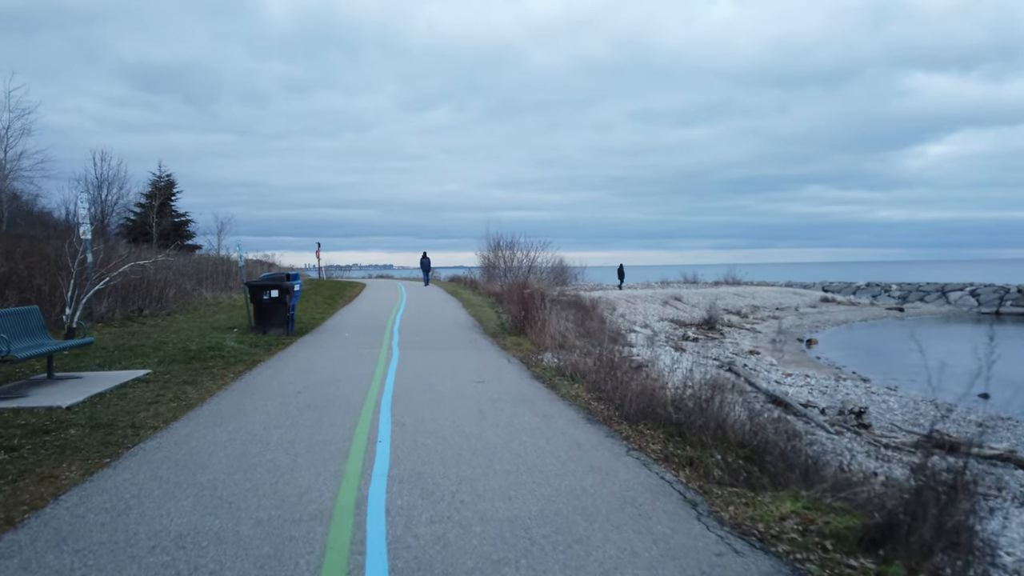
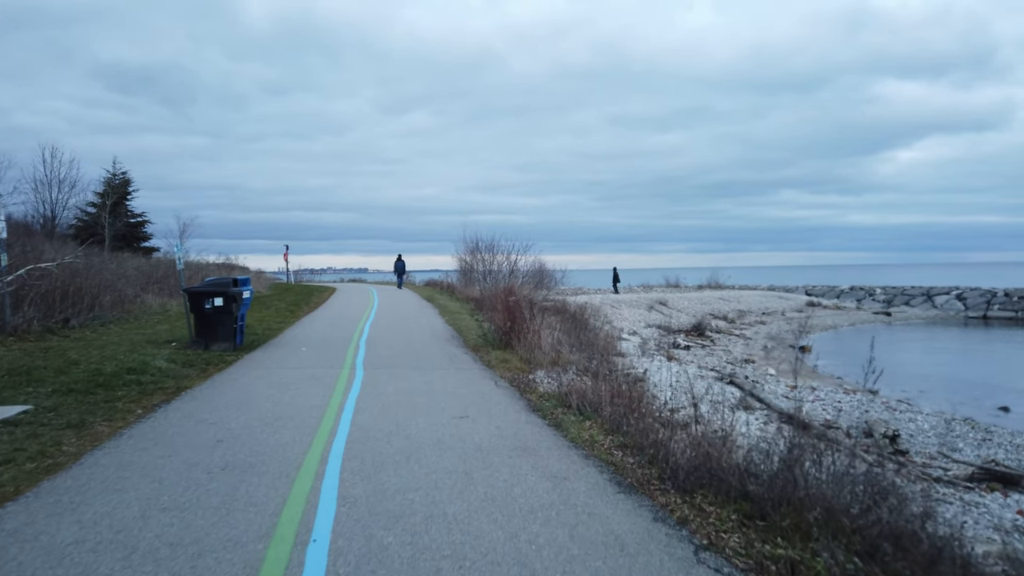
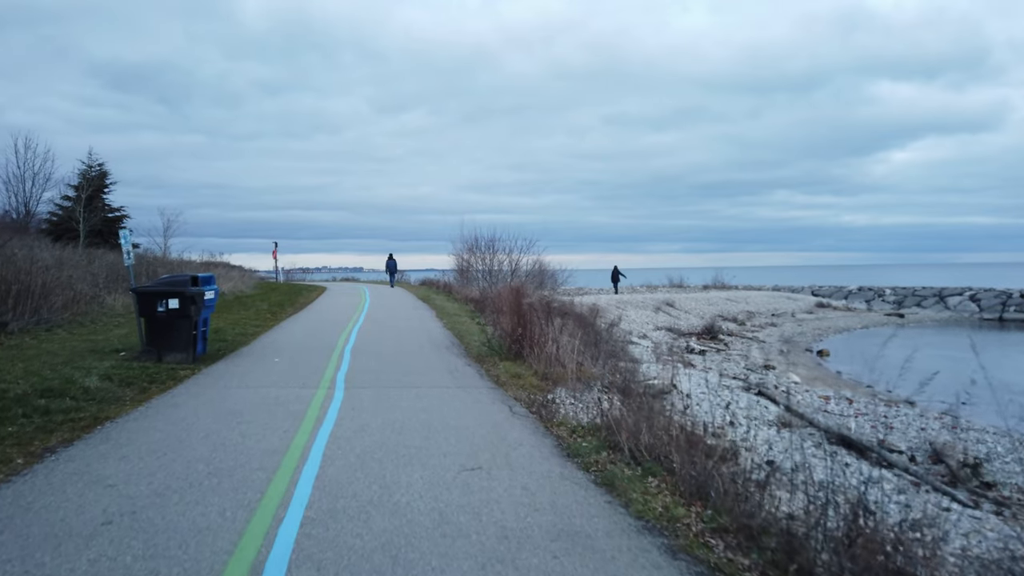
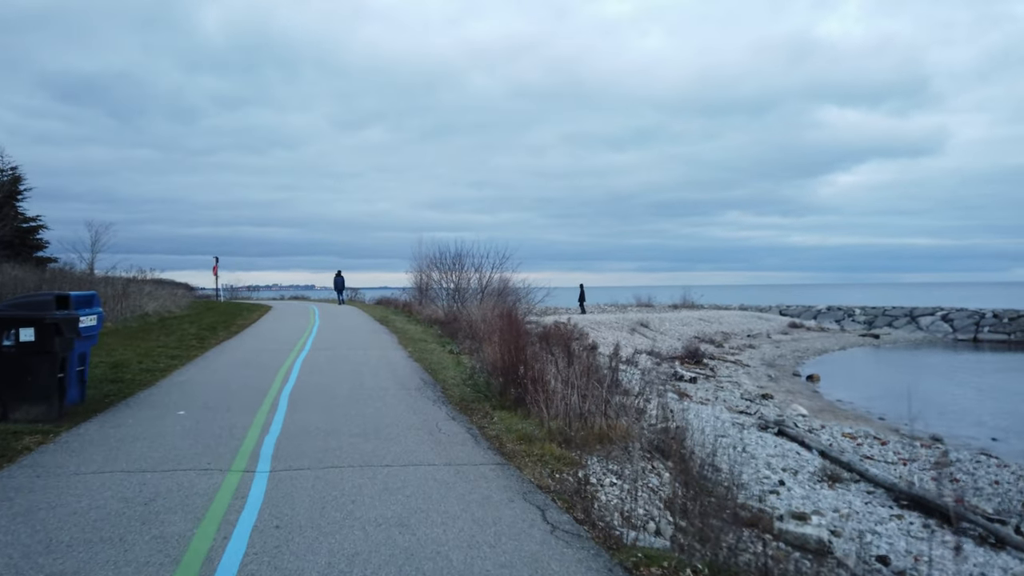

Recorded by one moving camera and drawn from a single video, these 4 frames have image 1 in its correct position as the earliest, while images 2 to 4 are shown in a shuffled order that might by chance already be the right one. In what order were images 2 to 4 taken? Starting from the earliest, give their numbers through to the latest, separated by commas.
2, 3, 4
